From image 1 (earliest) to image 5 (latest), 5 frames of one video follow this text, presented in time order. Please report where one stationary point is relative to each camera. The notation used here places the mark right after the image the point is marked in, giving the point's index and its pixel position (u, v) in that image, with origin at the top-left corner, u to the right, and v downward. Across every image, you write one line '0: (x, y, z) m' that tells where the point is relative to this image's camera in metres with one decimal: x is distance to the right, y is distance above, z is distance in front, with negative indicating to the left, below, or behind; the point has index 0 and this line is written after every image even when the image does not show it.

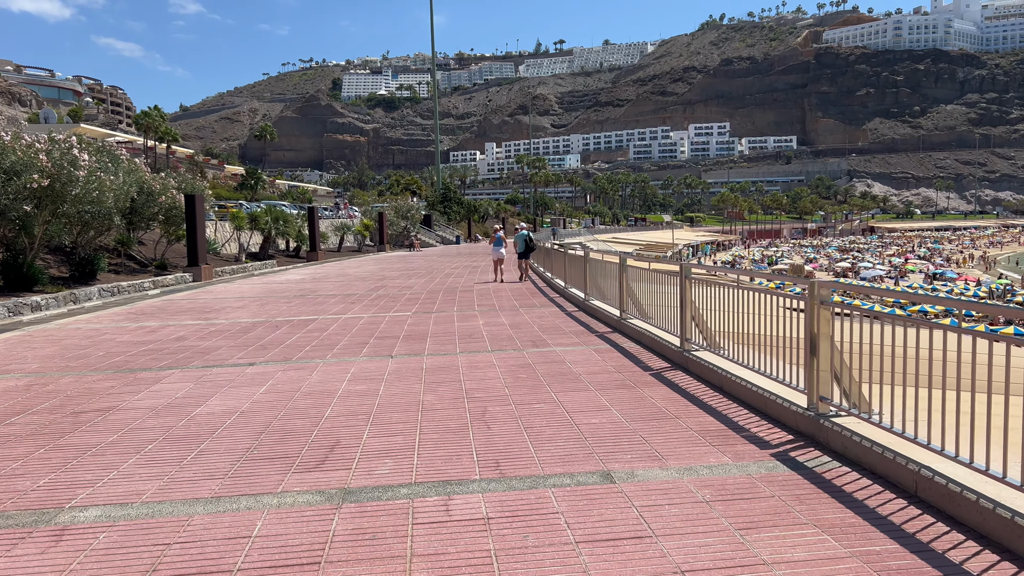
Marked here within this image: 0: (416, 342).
0: (-1.1, -0.6, +8.4) m
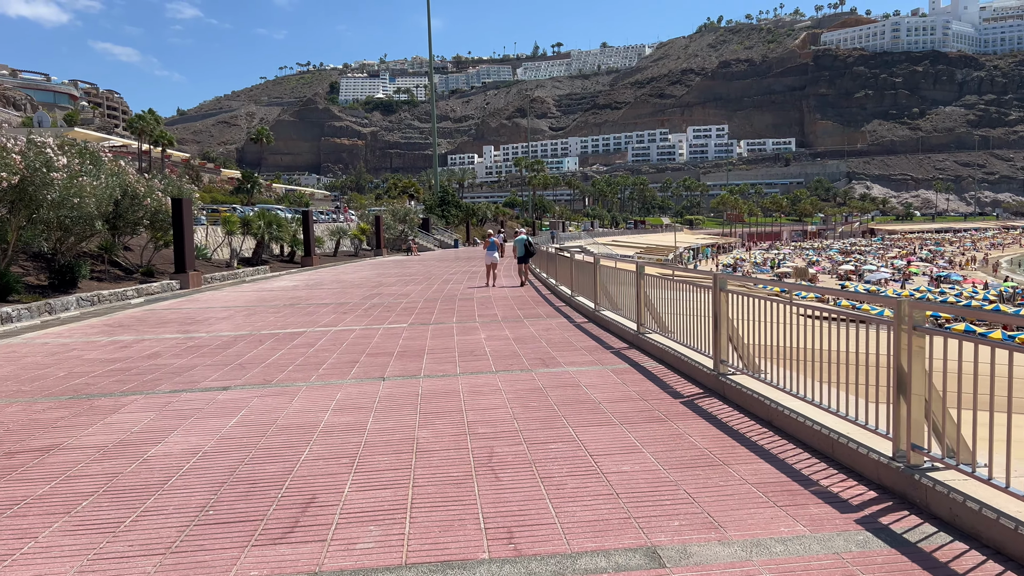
0: (-1.0, -0.7, +7.6) m
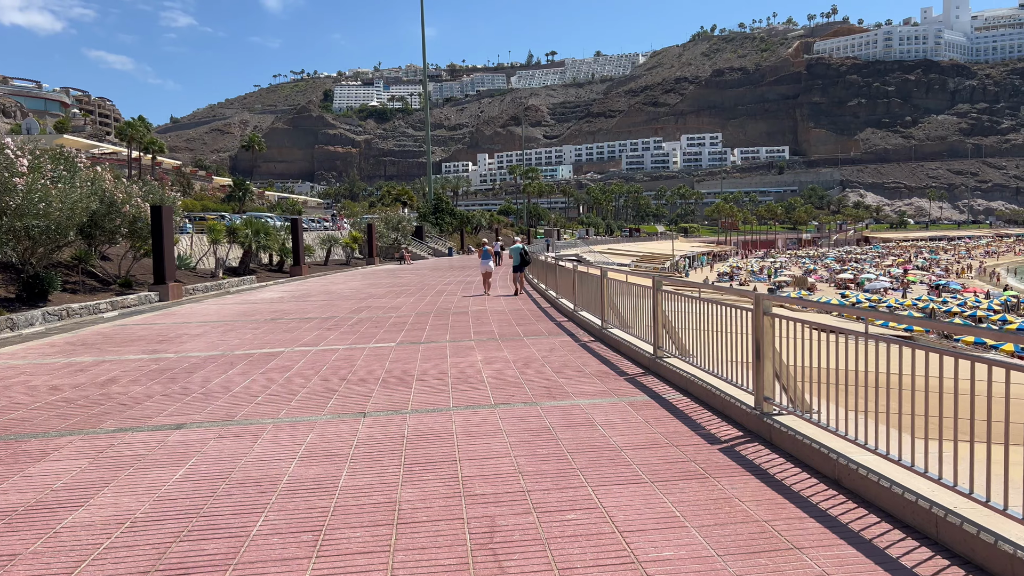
0: (-1.0, -0.9, +6.7) m
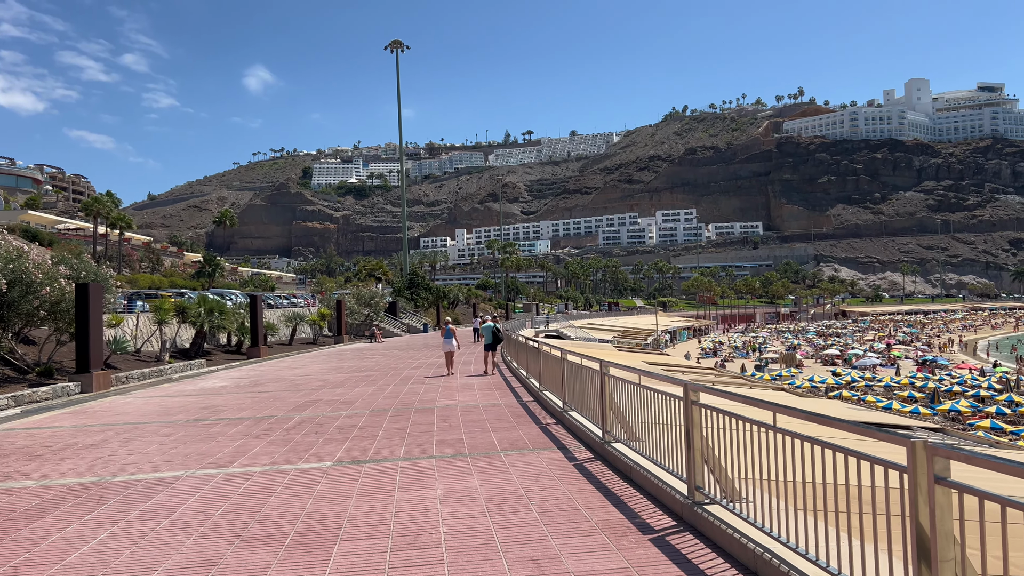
0: (-1.2, -1.6, +4.4) m
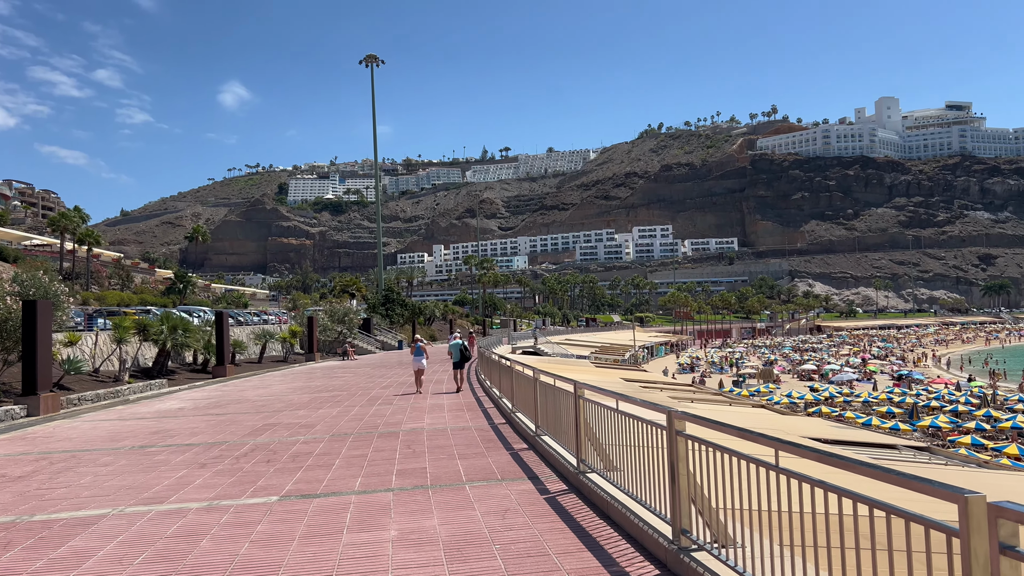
0: (-1.4, -1.7, +3.7) m
